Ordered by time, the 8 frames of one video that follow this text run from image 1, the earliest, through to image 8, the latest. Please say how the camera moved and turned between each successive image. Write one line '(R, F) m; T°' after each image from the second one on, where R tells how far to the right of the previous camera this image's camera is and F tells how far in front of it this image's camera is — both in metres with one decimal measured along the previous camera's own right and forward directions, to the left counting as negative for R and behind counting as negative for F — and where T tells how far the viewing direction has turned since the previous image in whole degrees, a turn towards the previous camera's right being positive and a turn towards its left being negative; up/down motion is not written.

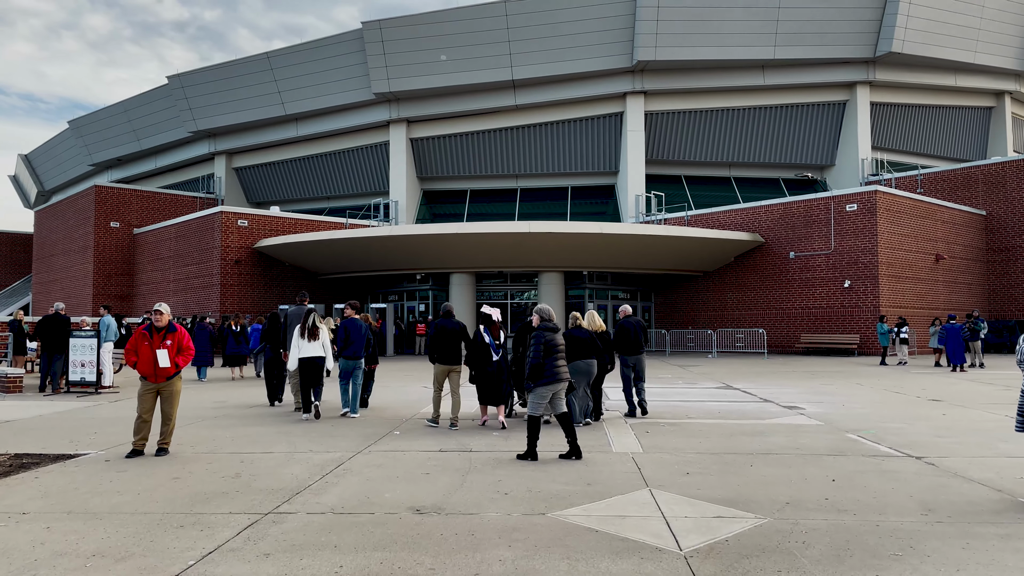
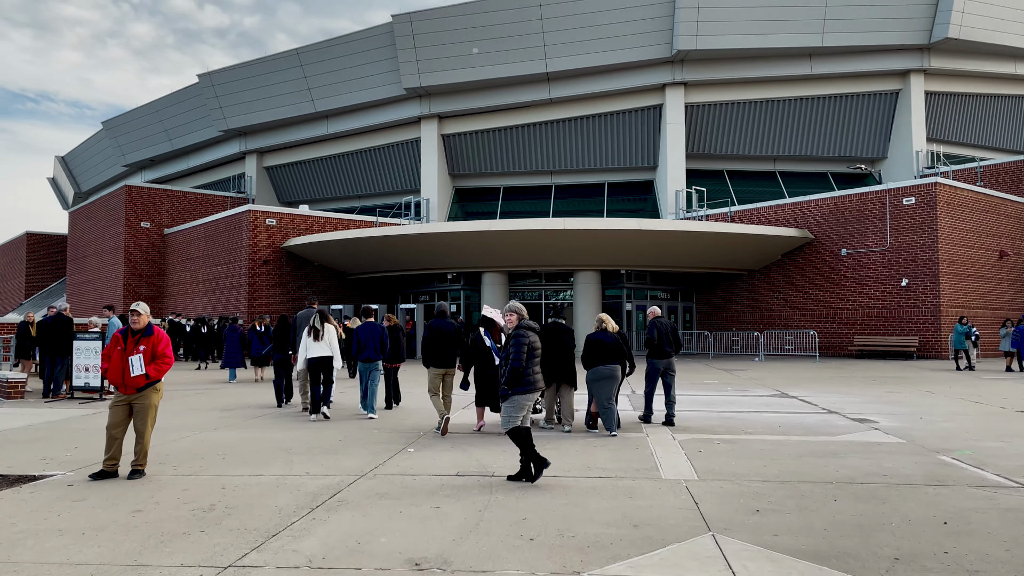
(+0.1, +1.1) m; -3°
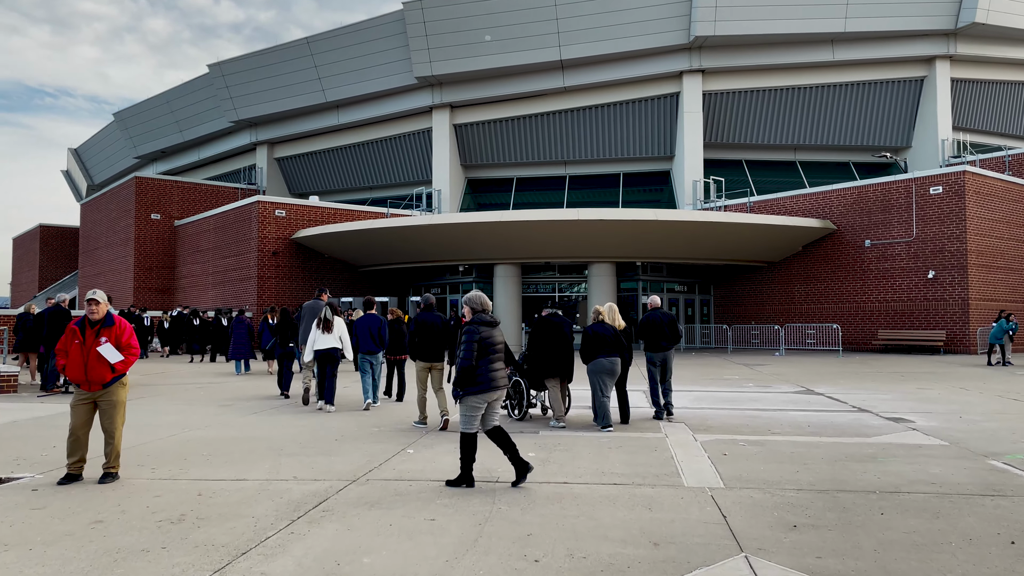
(+0.1, +0.6) m; -1°
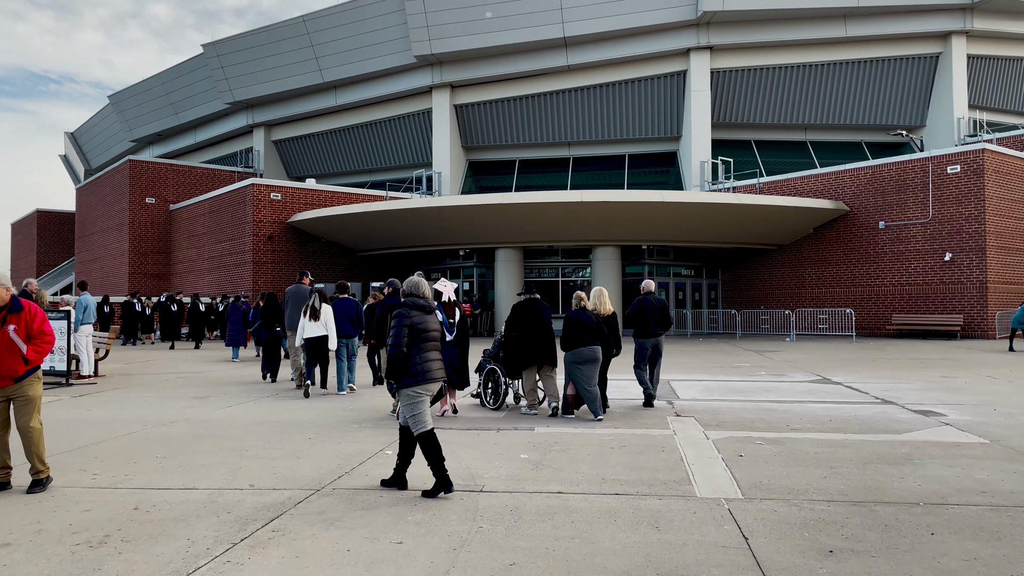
(+0.1, +0.7) m; 0°
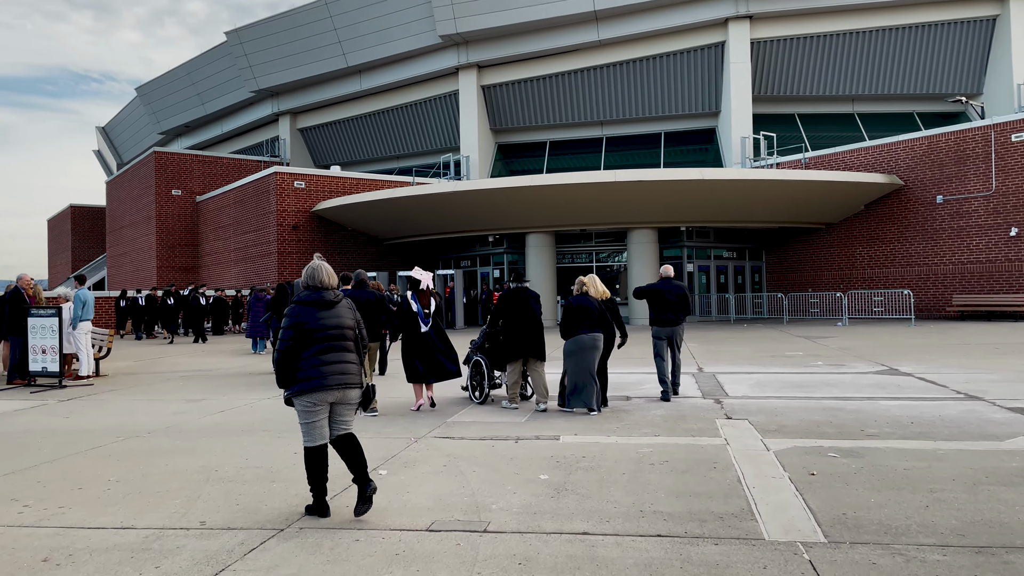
(+0.1, +1.1) m; -3°
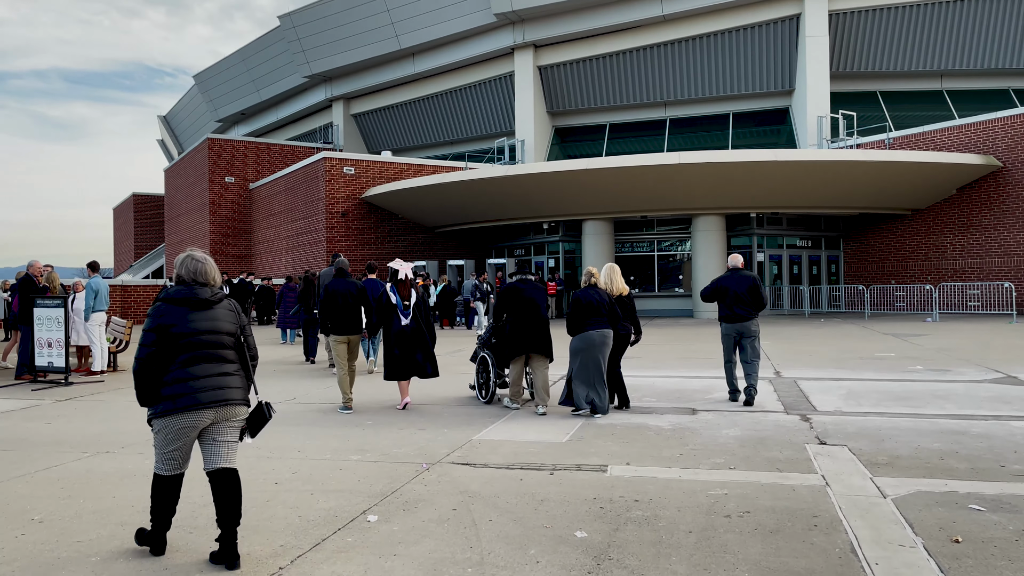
(+0.2, +1.3) m; -4°
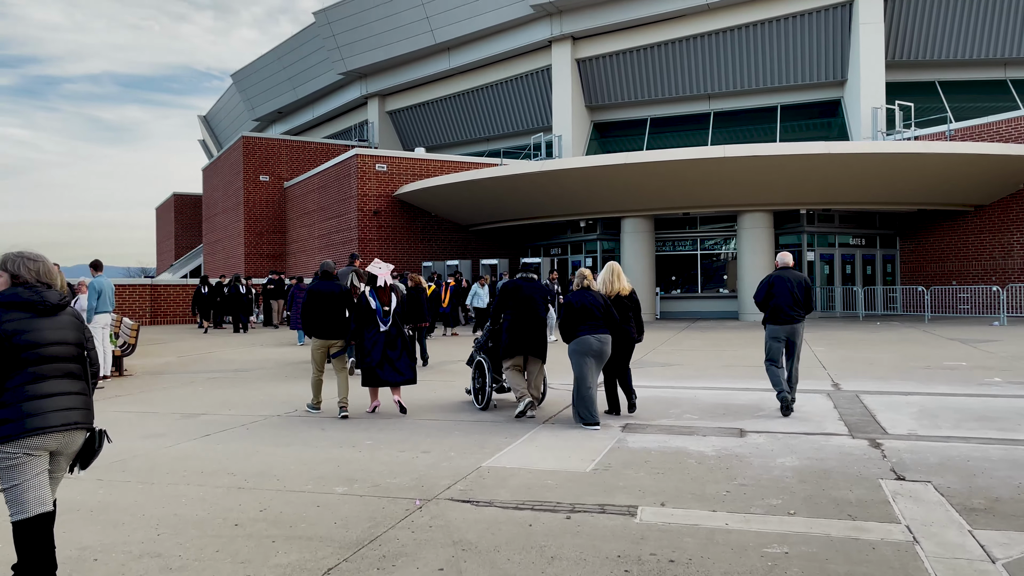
(+0.2, +0.8) m; -3°
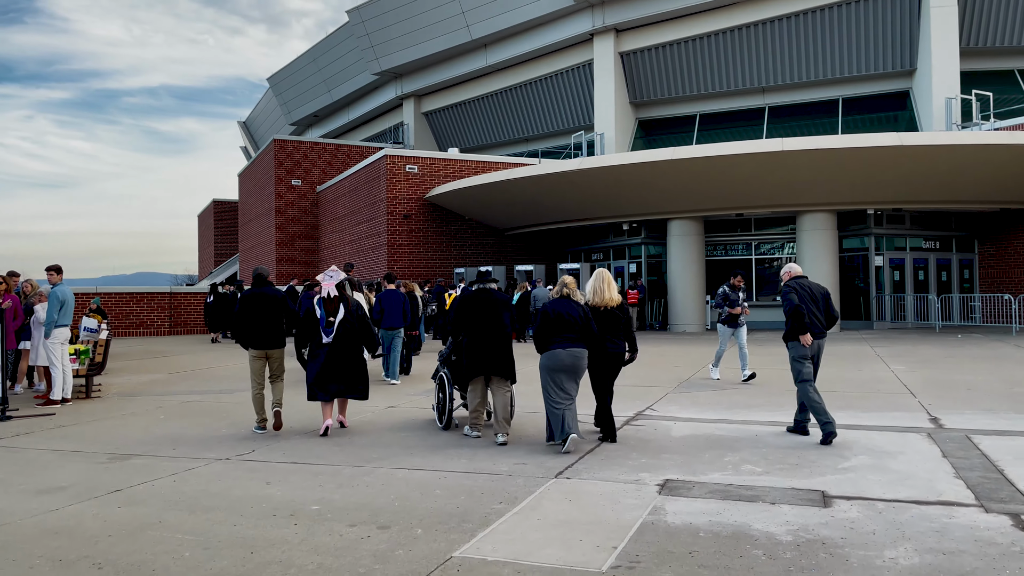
(+0.3, +1.5) m; -3°
